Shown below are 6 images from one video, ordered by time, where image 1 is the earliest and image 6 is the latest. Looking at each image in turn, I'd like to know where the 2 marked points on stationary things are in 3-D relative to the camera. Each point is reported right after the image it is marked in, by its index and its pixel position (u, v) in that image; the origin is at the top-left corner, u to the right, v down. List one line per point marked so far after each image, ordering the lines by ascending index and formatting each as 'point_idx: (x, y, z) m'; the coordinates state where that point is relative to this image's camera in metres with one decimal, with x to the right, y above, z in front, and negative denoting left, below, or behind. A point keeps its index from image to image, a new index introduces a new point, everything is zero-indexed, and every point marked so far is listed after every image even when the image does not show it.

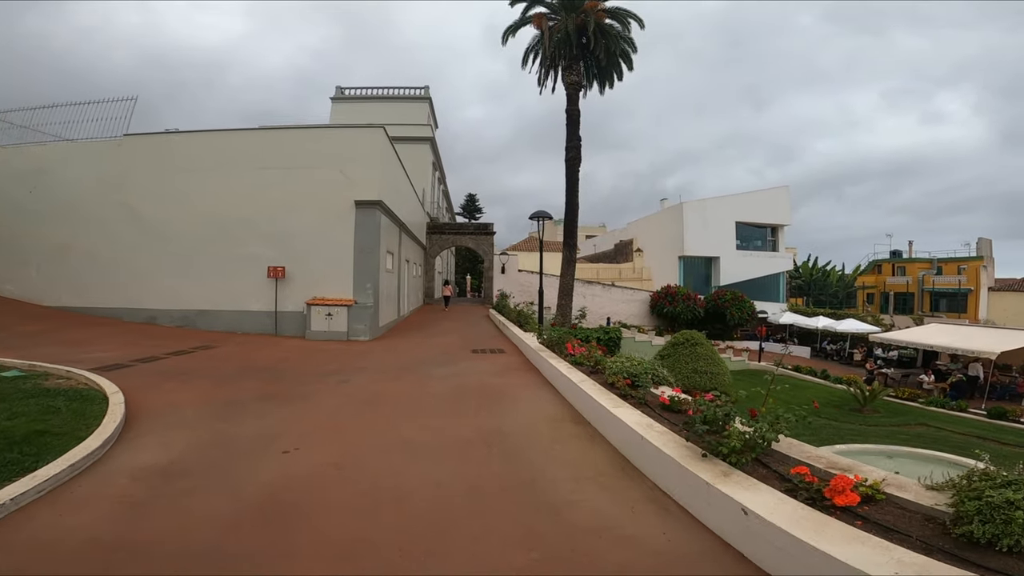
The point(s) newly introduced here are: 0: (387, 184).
0: (-3.3, +2.8, +14.0) m
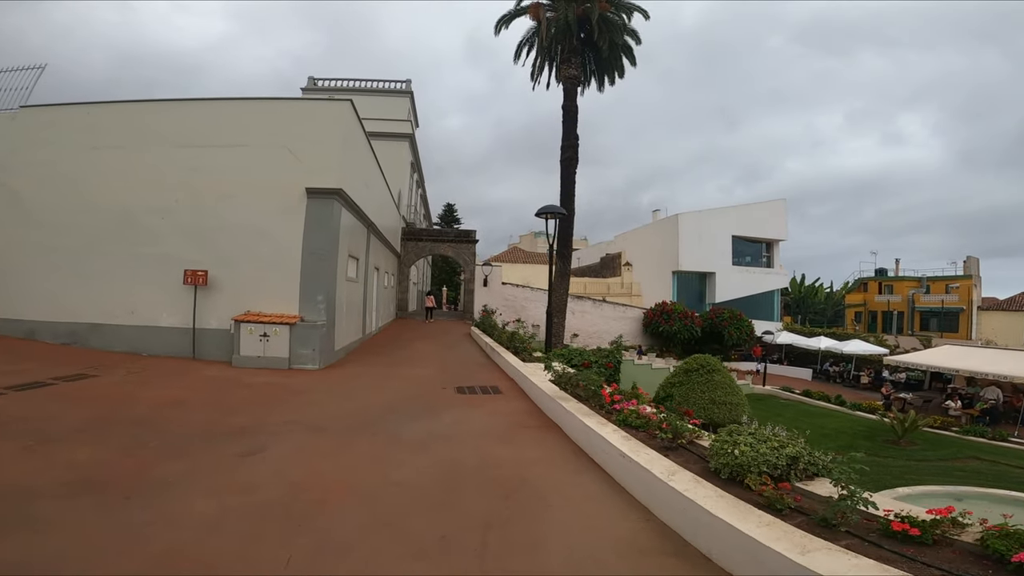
0: (-3.5, +2.5, +11.3) m
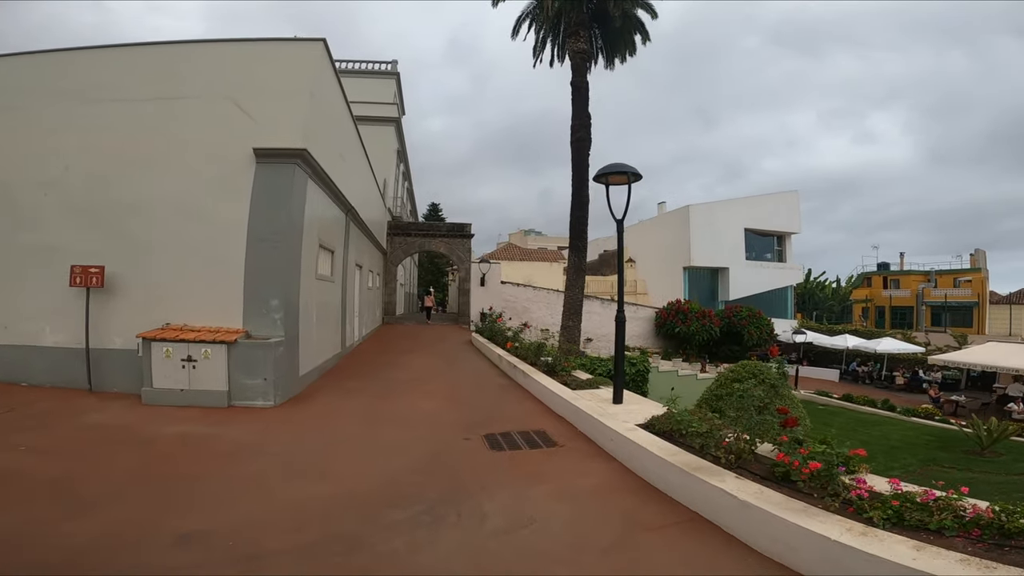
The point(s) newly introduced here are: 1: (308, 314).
0: (-3.1, +2.5, +8.5) m
1: (-2.9, -0.4, +7.4) m
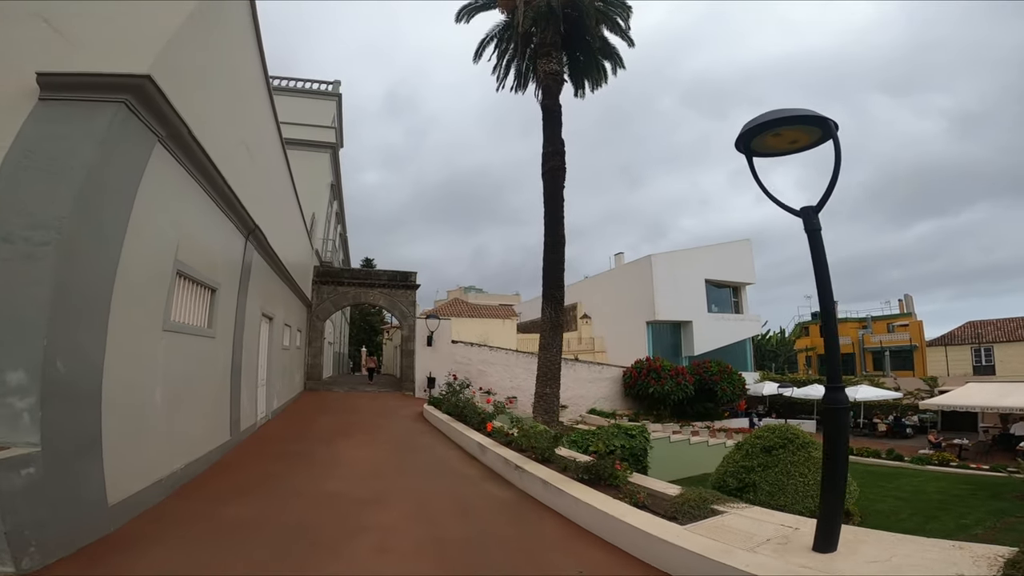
0: (-3.2, +1.9, +5.4) m
1: (-2.8, -0.8, +4.0) m
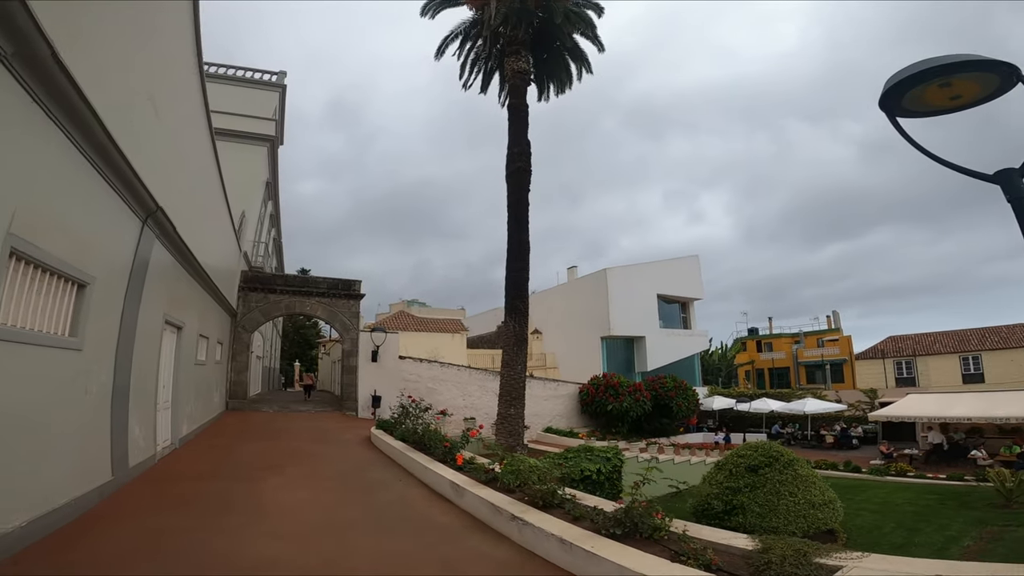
0: (-3.2, +2.0, +3.9) m
1: (-2.6, -0.7, +2.4) m
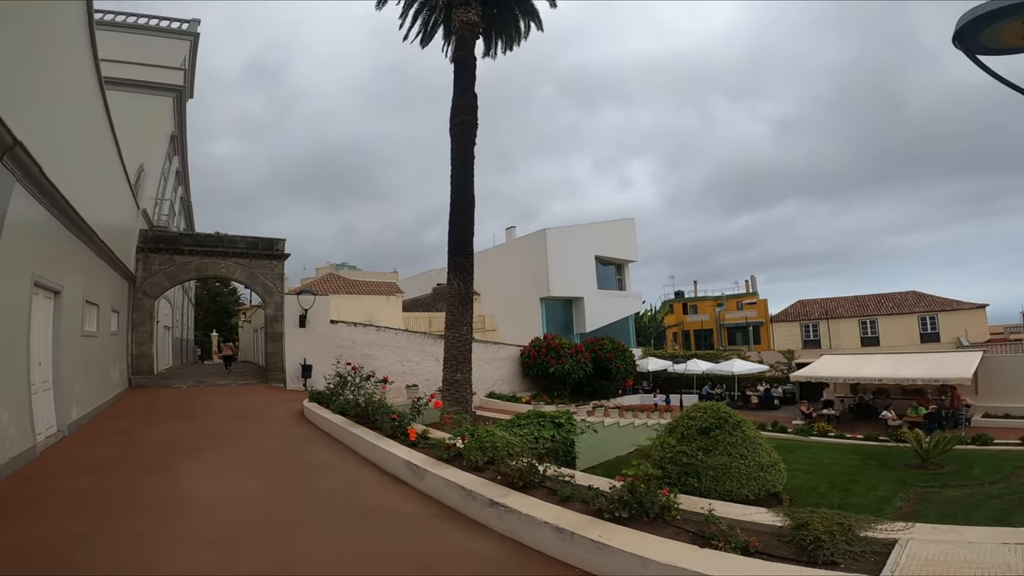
0: (-3.3, +2.3, +2.6) m
1: (-2.5, -0.4, +1.4) m
